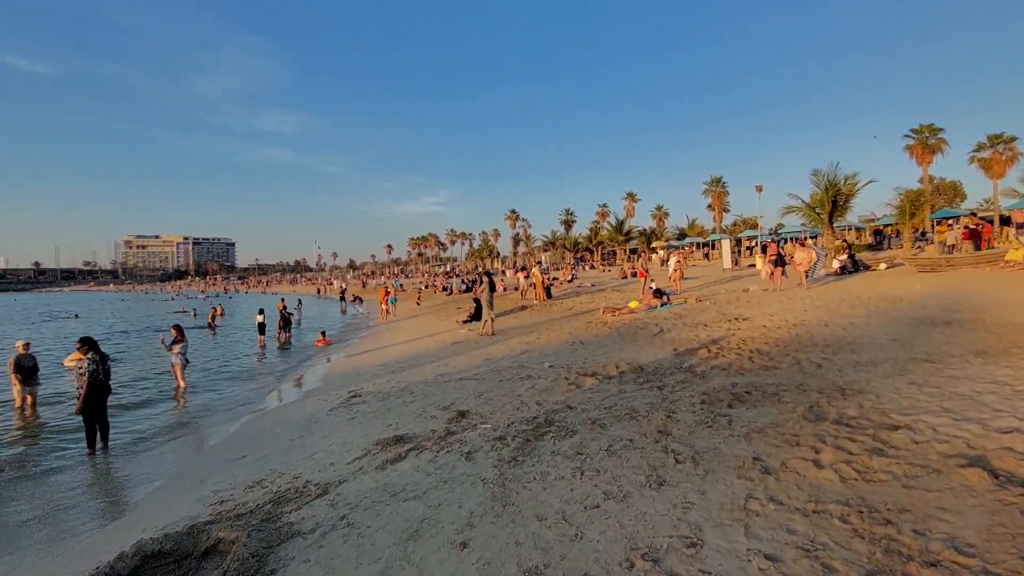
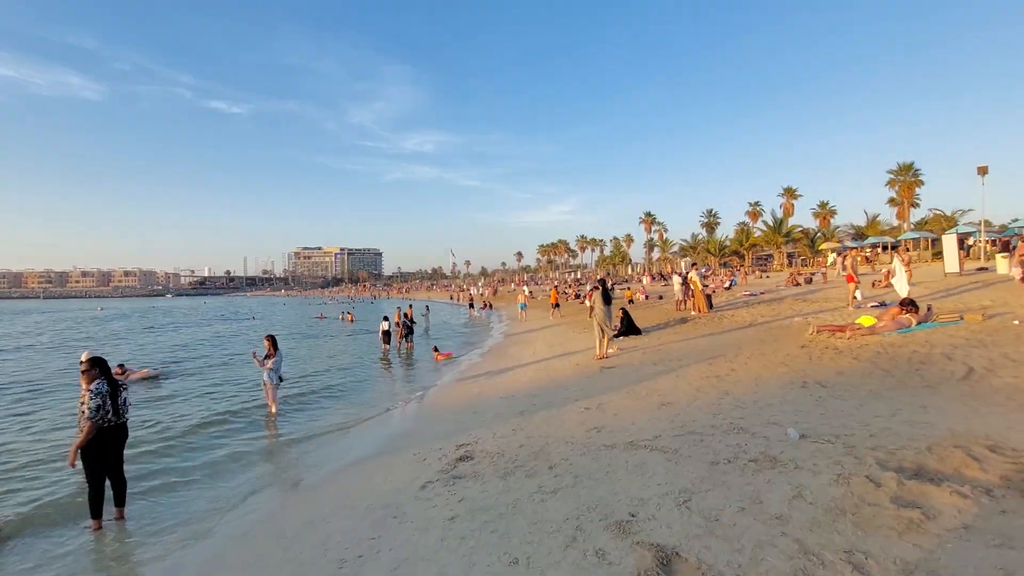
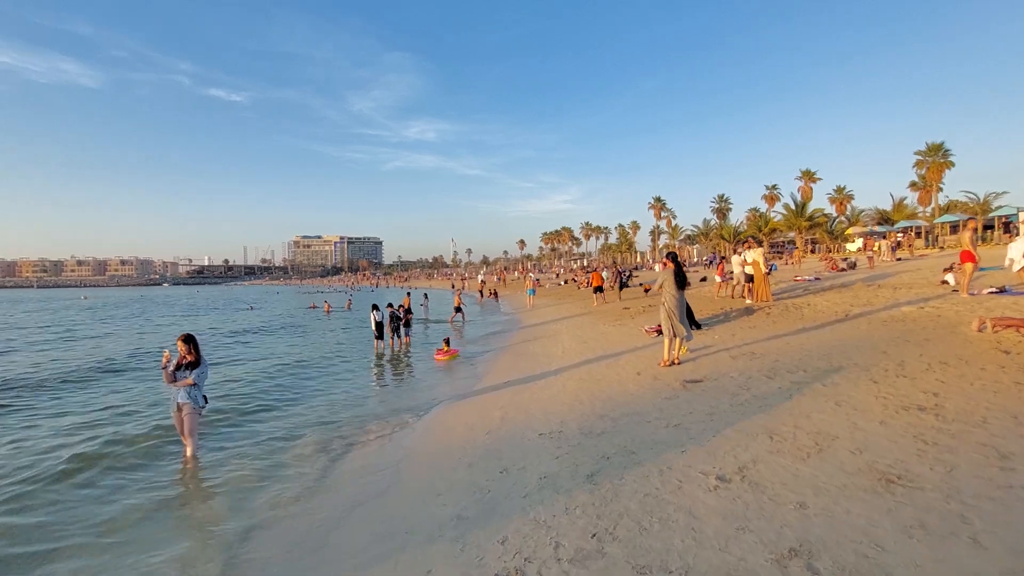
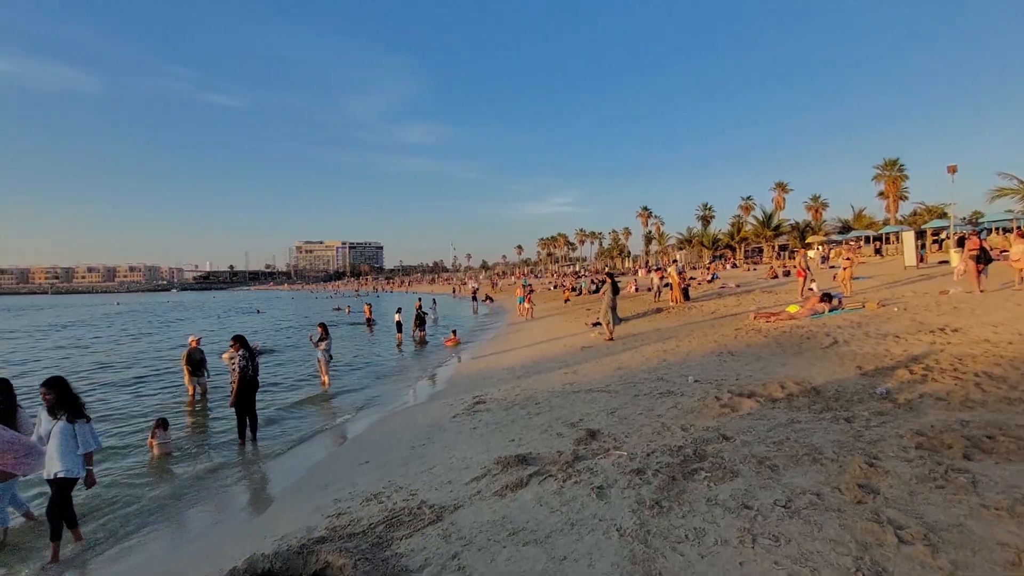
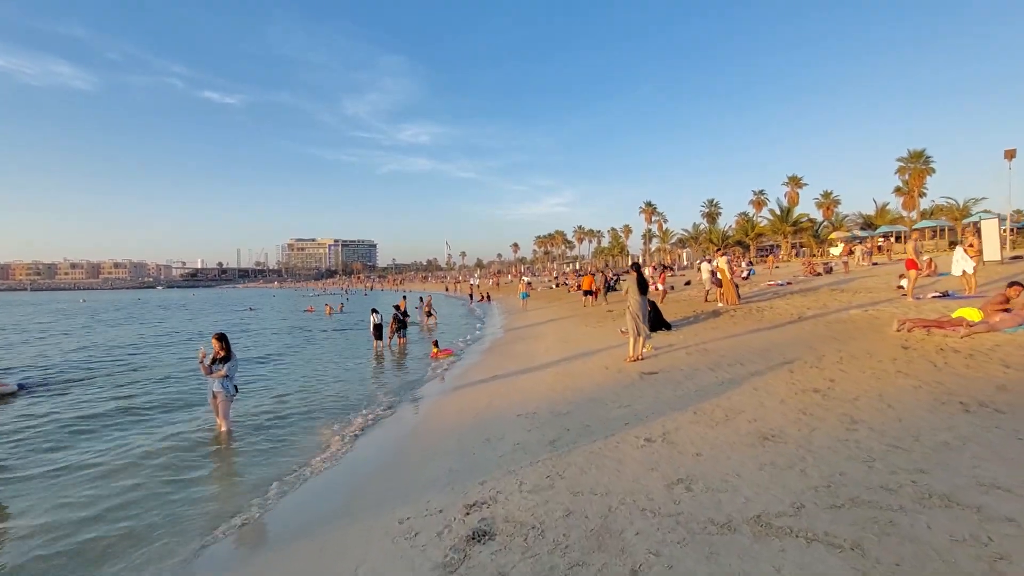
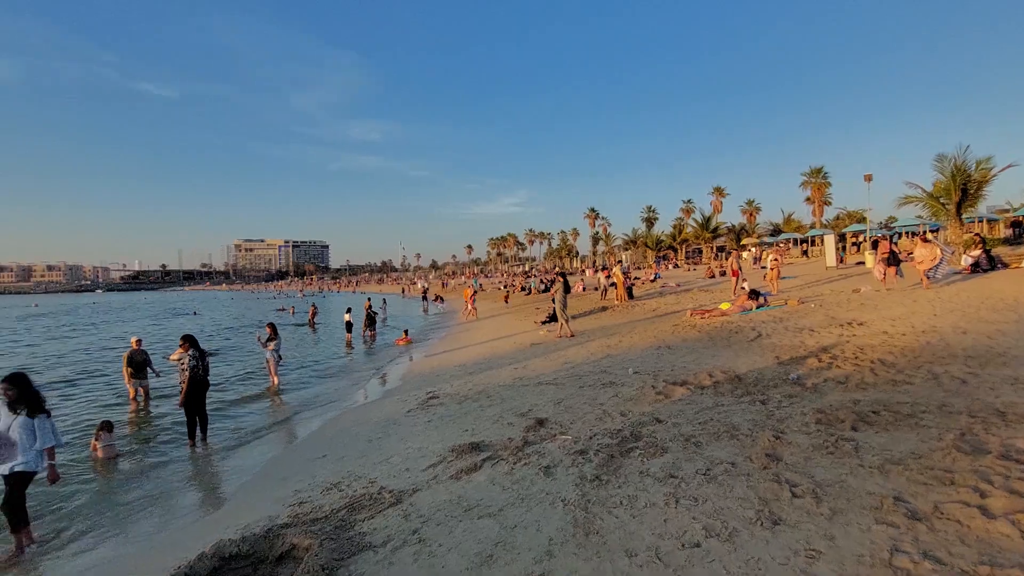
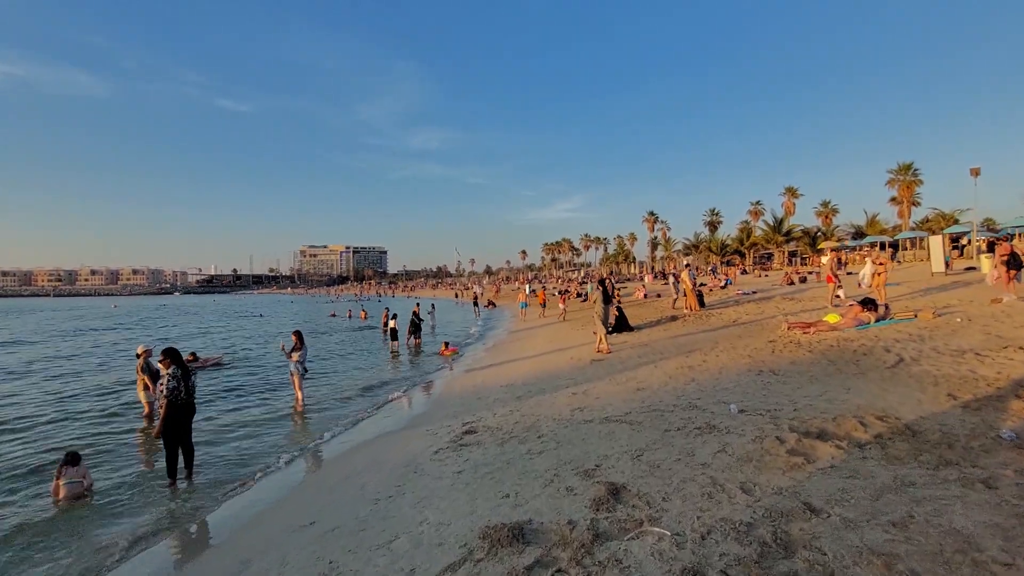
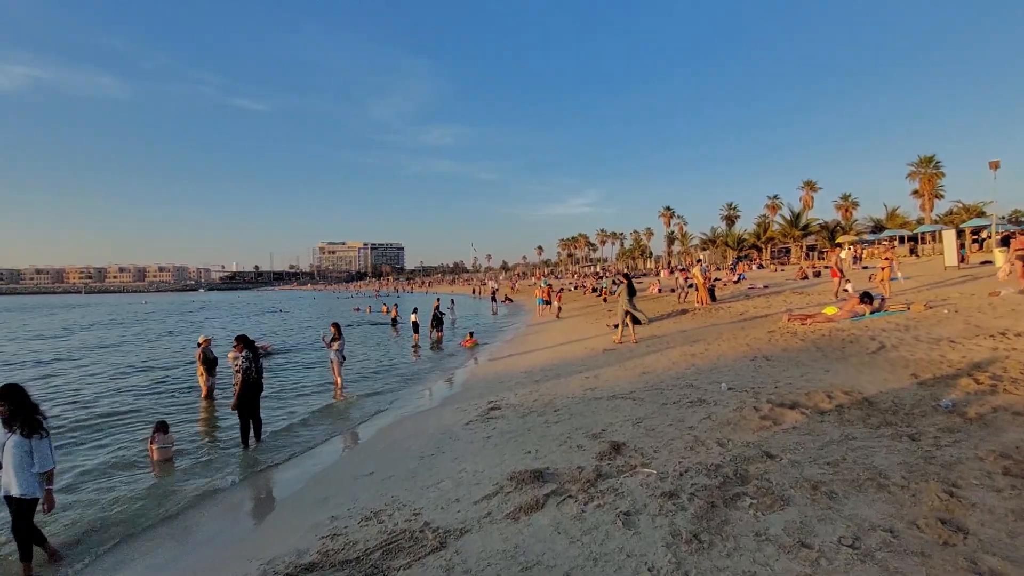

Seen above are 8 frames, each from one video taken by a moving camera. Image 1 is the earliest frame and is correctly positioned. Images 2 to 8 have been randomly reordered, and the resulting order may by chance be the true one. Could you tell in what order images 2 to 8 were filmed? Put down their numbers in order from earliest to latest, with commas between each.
6, 4, 8, 7, 2, 5, 3
